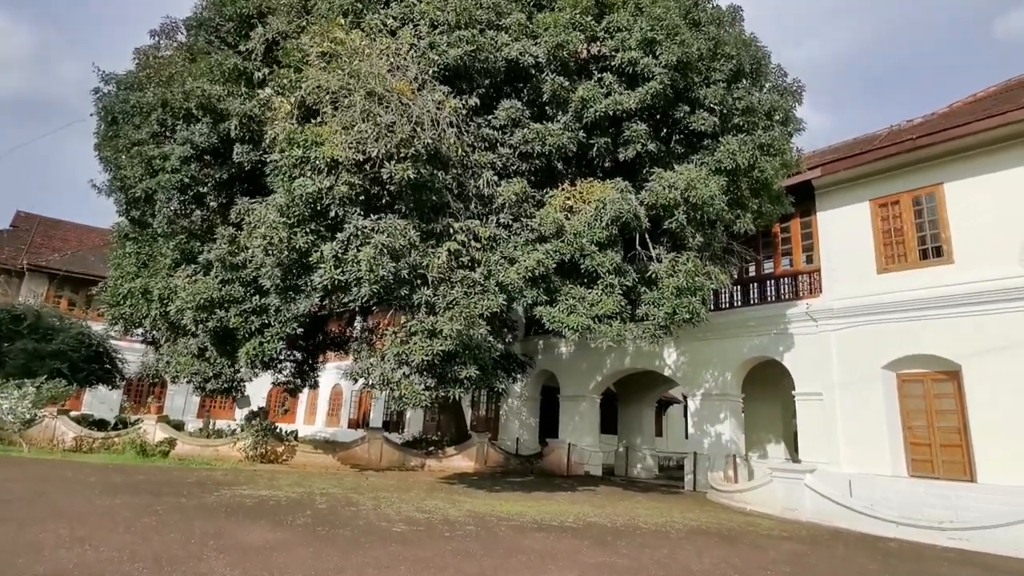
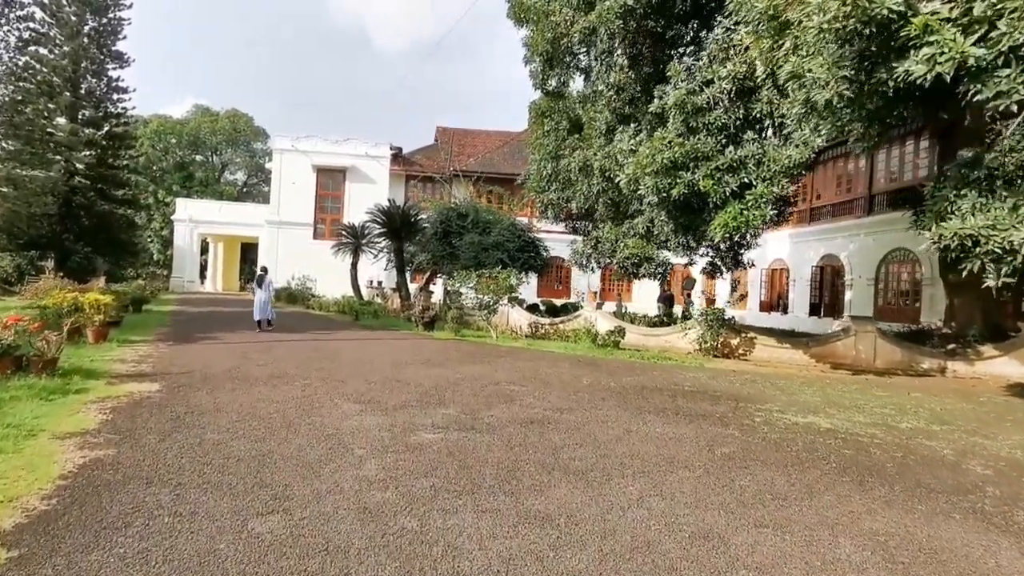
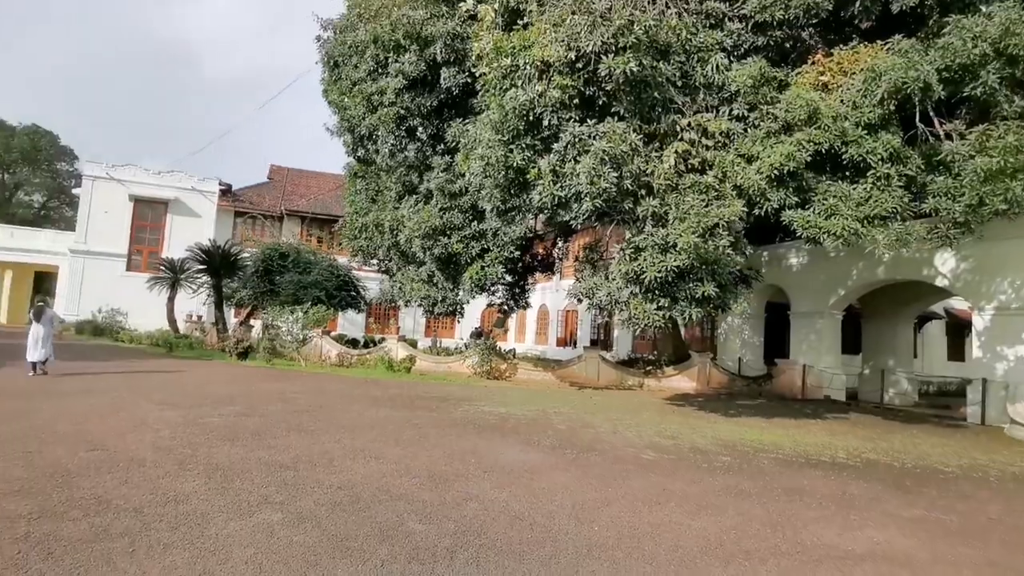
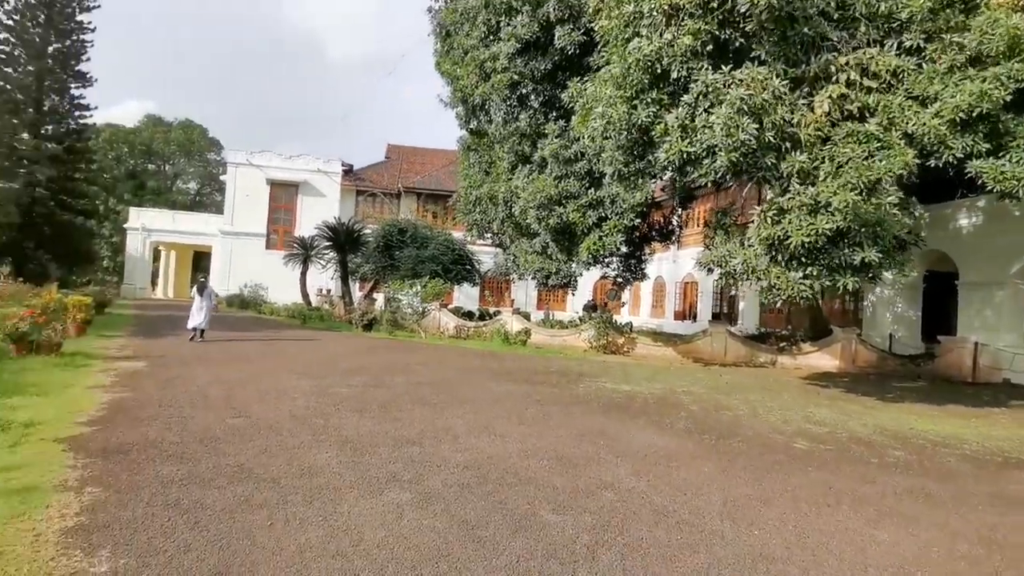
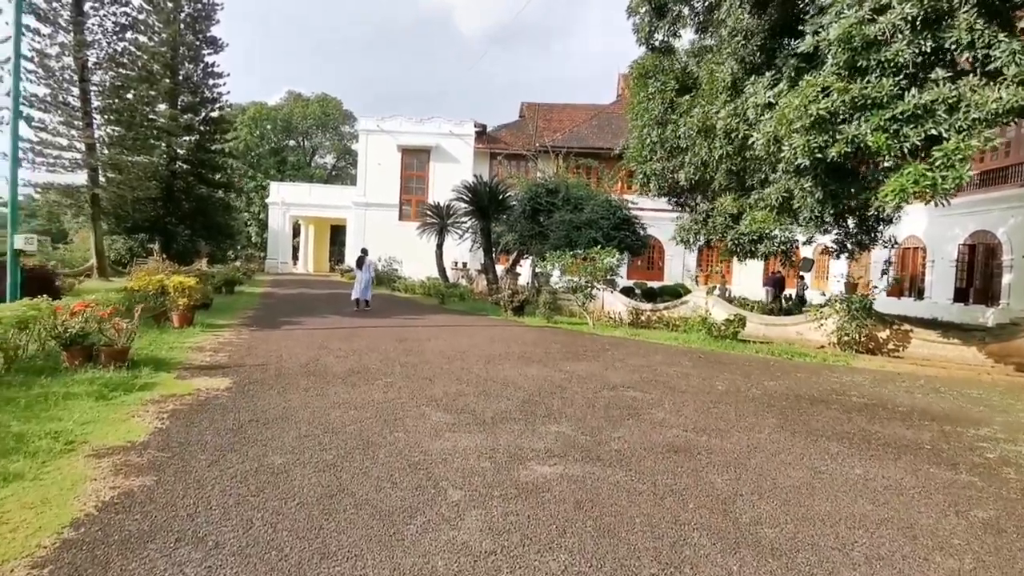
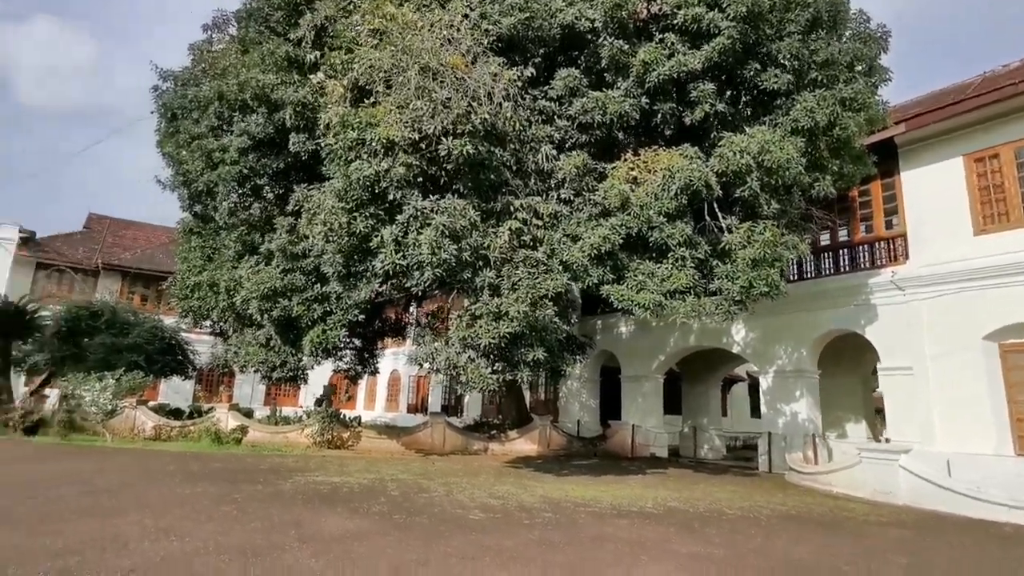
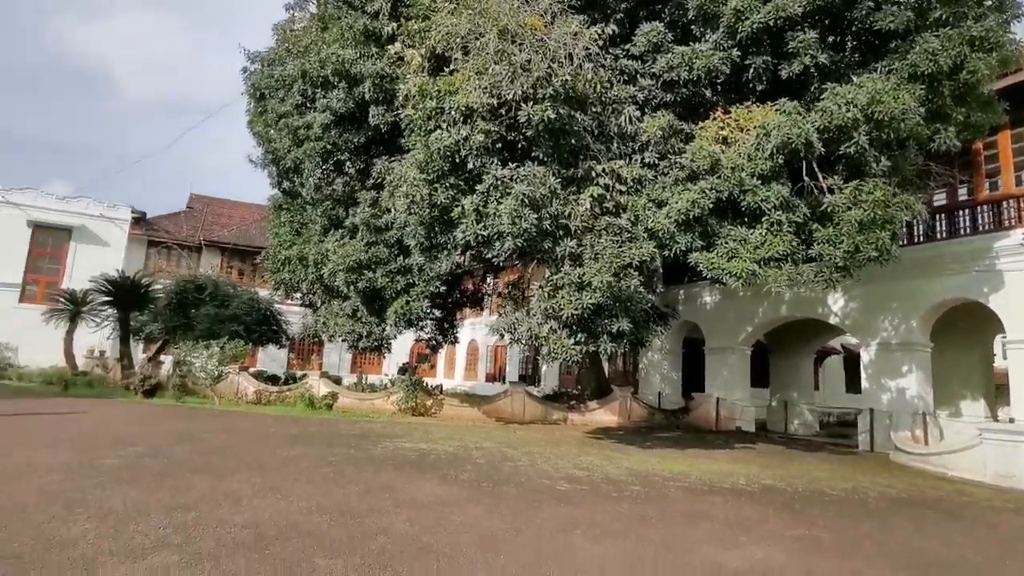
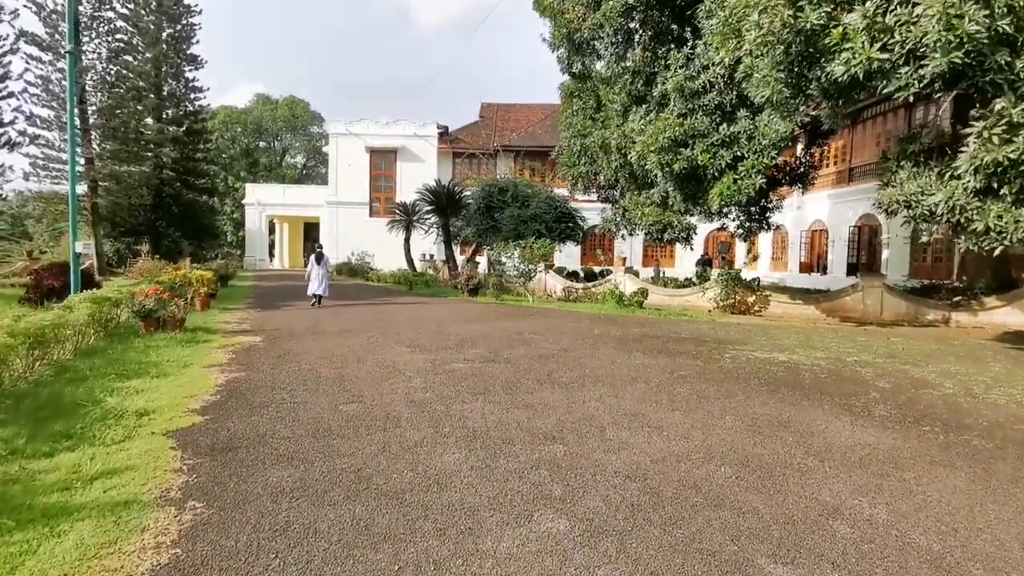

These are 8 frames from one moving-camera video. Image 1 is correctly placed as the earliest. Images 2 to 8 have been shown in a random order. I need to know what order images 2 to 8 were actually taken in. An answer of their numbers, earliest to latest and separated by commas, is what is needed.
6, 7, 3, 4, 8, 2, 5
